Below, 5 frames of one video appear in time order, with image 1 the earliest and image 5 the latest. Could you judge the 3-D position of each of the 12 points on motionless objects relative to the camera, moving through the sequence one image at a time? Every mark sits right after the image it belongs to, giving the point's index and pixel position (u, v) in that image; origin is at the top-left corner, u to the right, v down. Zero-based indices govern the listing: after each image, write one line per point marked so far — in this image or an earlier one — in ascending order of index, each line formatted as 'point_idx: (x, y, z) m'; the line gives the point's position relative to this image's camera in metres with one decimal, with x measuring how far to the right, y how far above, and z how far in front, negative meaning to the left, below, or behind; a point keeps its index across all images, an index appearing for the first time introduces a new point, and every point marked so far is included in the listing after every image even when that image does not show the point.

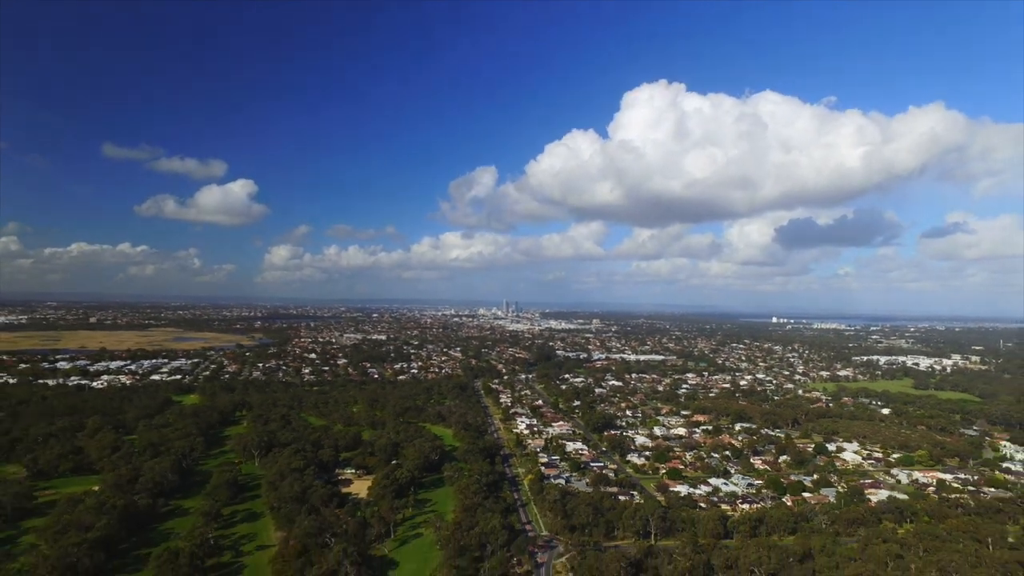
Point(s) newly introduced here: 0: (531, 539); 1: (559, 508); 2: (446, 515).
0: (+0.6, -7.6, +18.0) m
1: (+1.5, -7.3, +19.6) m
2: (-2.2, -7.4, +19.2) m
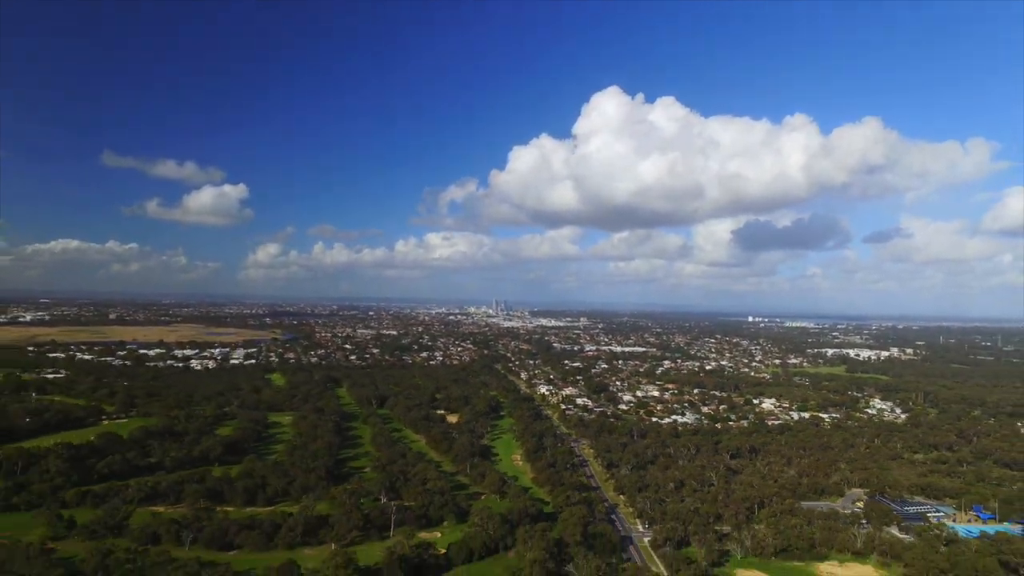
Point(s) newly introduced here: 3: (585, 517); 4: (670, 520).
0: (+2.8, -8.0, +31.3) m
1: (+3.8, -7.7, +33.0) m
2: (+0.1, -7.7, +32.5) m
3: (+2.2, -7.0, +17.9) m
4: (+4.9, -7.2, +18.3) m
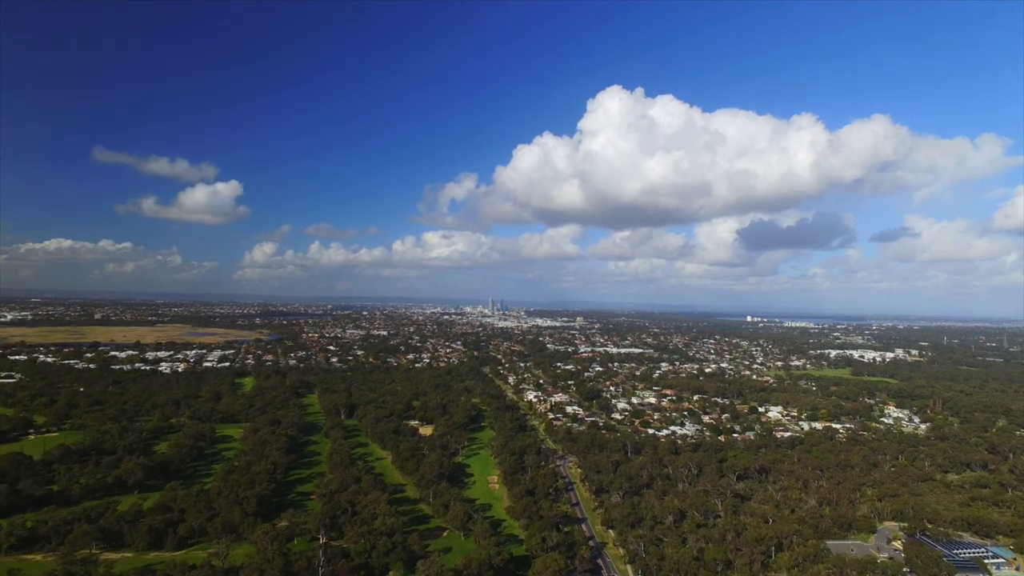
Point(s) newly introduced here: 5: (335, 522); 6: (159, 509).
0: (+1.8, -7.8, +27.8) m
1: (+2.8, -7.5, +29.5) m
2: (-0.9, -7.6, +29.0) m
3: (+1.3, -6.9, +14.4) m
4: (+3.9, -7.1, +14.8) m
5: (-5.2, -6.8, +17.1) m
6: (-10.5, -6.6, +17.6) m
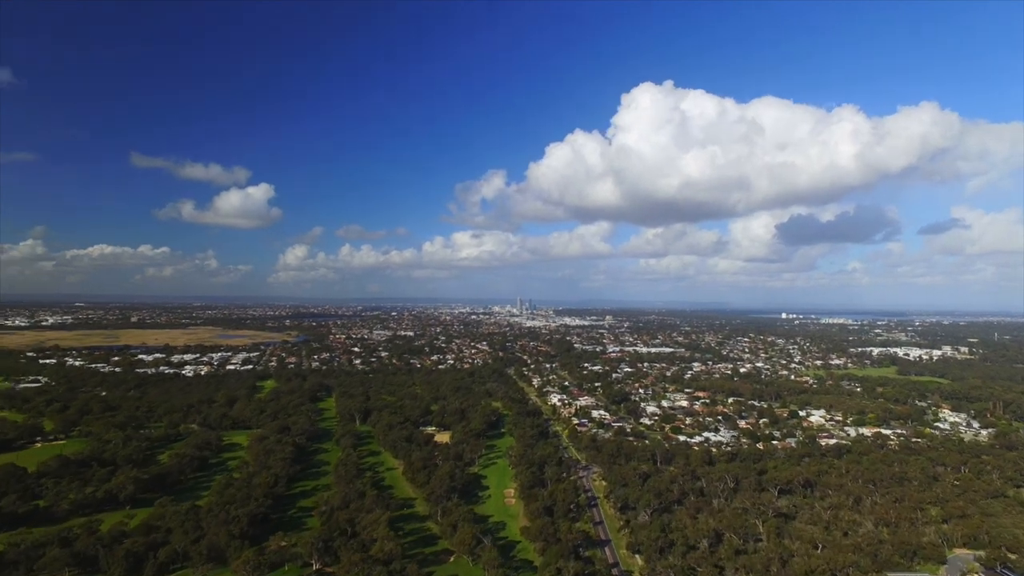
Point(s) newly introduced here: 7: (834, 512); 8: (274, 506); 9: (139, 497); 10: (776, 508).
0: (+2.7, -7.7, +25.9) m
1: (+3.7, -7.4, +27.5) m
2: (0.0, -7.5, +27.2) m
3: (+1.5, -6.8, +12.5) m
4: (+4.1, -7.0, +12.8) m
5: (-4.8, -6.8, +15.5) m
6: (-10.2, -6.7, +16.2) m
7: (+10.5, -7.3, +19.2) m
8: (-7.8, -7.1, +19.2) m
9: (-12.3, -6.9, +19.4) m
10: (+8.8, -7.3, +19.6) m
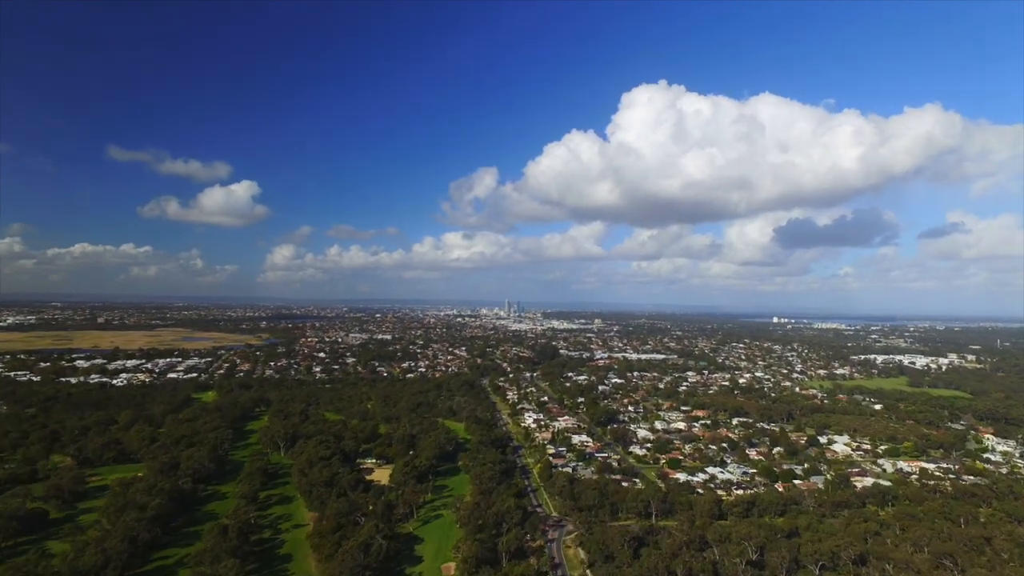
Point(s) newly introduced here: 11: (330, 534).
0: (+1.0, -7.7, +19.7) m
1: (+2.0, -7.4, +21.3) m
2: (-1.7, -7.5, +20.9) m
3: (0.0, -6.7, +6.3) m
4: (+2.7, -6.9, +6.6) m
5: (-6.3, -6.7, +9.2) m
6: (-11.7, -6.5, +9.8) m
7: (+8.9, -7.3, +13.1) m
8: (-9.4, -7.0, +12.8) m
9: (-13.9, -6.7, +12.9) m
10: (+7.2, -7.3, +13.5) m
11: (-5.3, -7.2, +17.1) m
